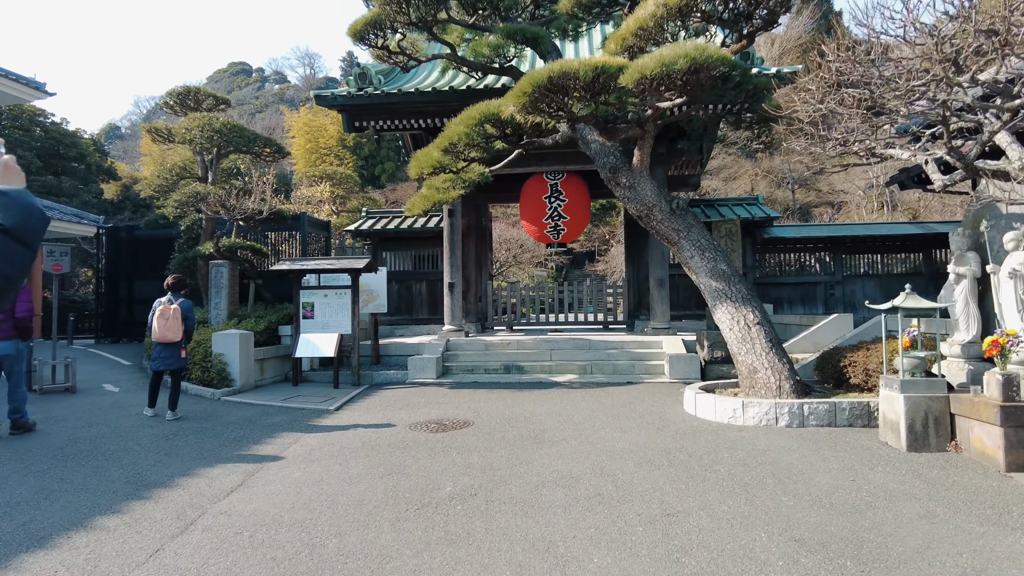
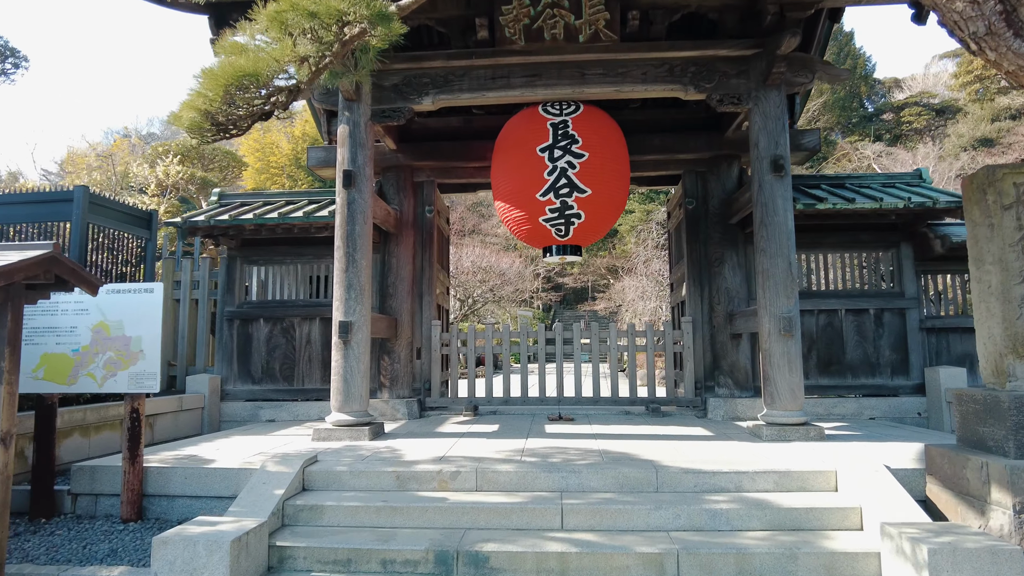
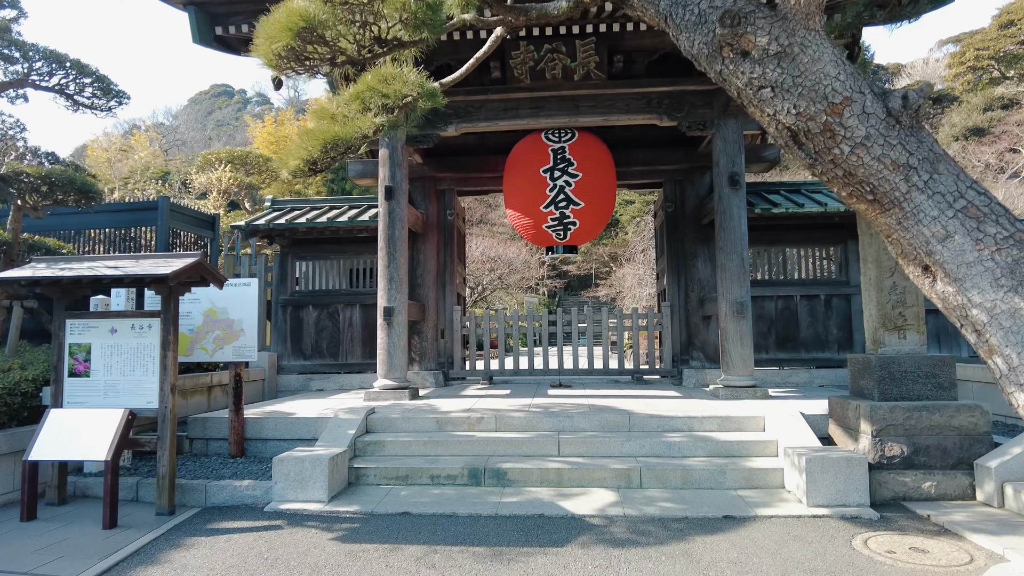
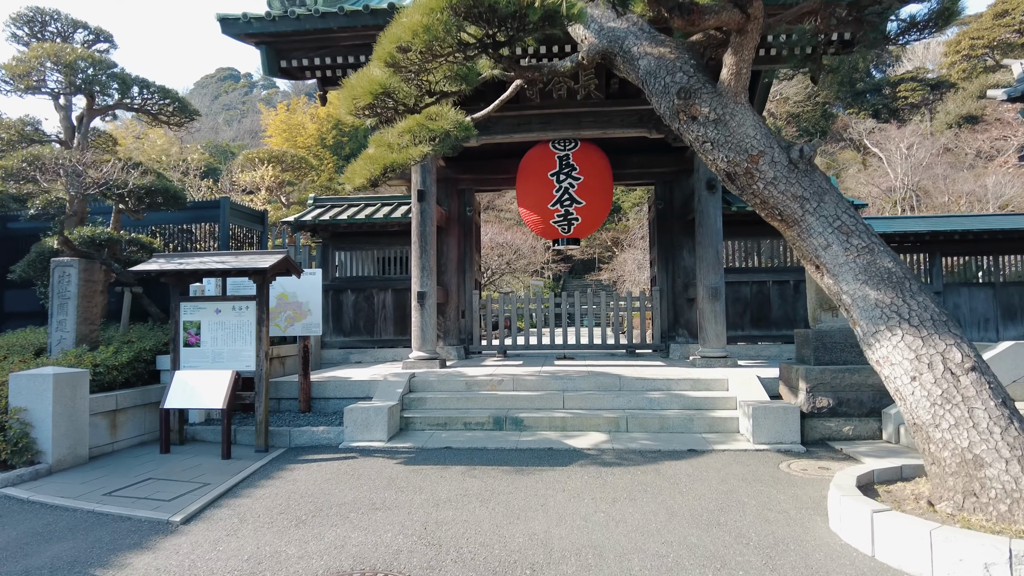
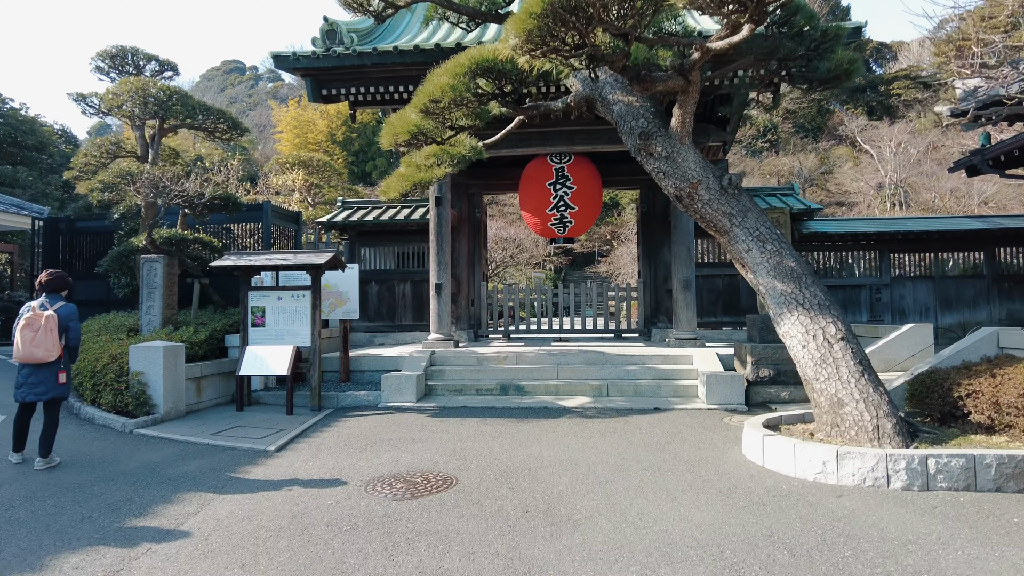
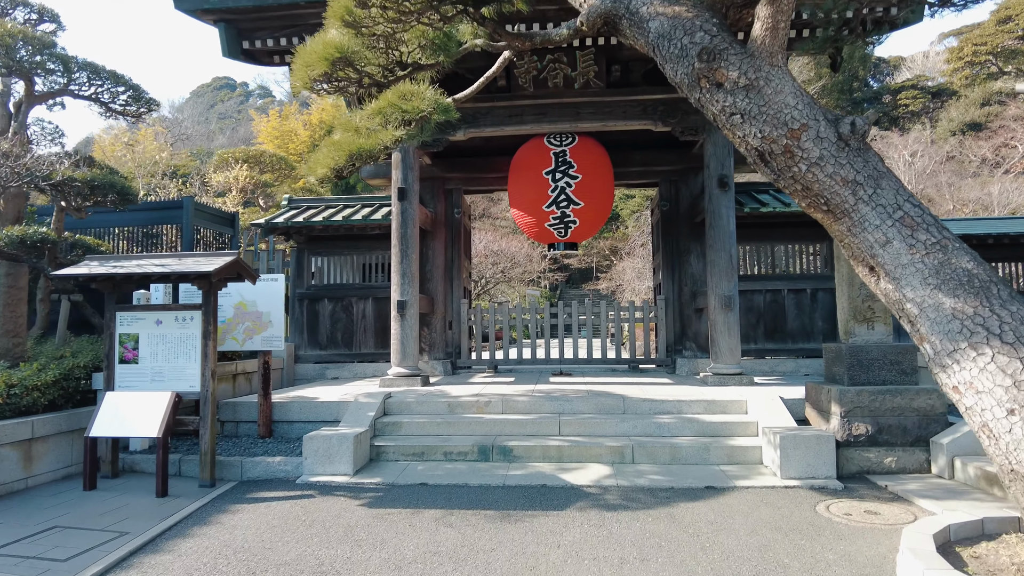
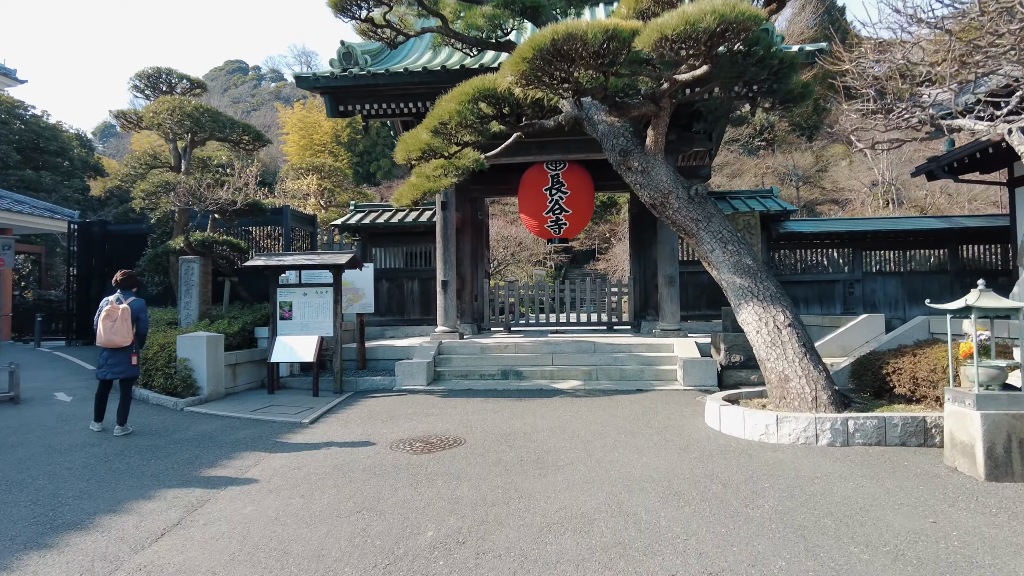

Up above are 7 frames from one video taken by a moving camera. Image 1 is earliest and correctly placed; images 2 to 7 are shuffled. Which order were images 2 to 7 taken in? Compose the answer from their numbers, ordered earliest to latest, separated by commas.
7, 5, 4, 6, 3, 2
